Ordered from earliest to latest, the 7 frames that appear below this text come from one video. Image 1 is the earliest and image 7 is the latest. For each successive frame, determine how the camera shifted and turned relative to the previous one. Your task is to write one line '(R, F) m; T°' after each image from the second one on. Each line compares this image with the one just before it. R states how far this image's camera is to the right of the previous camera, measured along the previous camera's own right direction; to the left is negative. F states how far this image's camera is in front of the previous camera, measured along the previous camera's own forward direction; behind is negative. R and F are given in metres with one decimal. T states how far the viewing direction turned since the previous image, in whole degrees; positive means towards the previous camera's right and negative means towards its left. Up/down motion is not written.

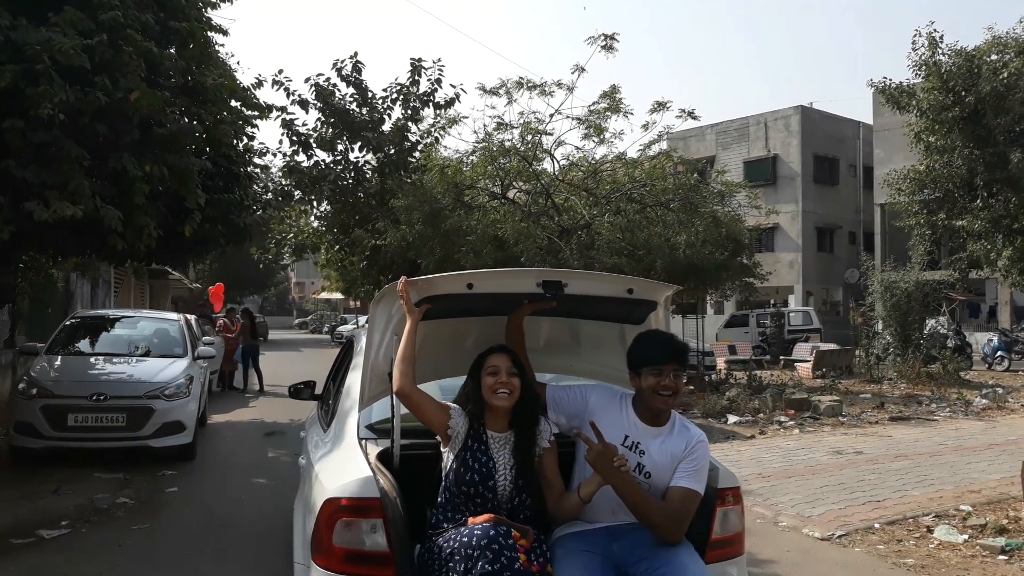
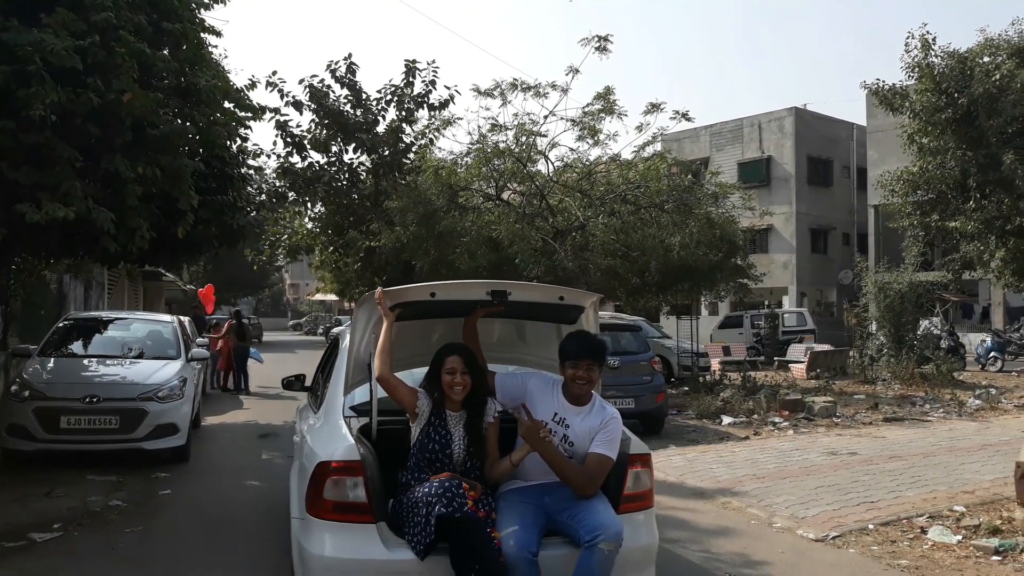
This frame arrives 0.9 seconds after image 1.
(0.0, 0.0) m; 0°
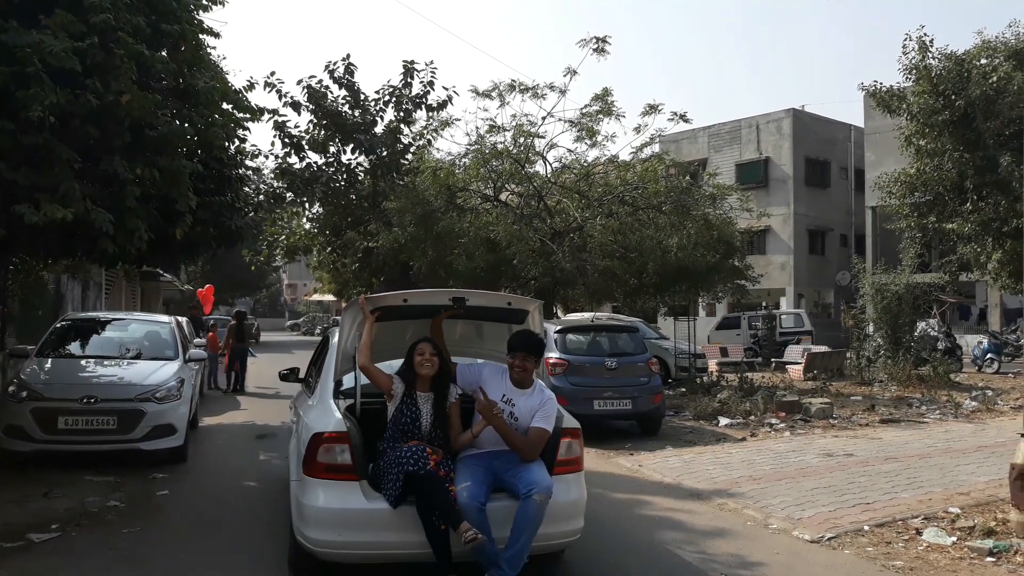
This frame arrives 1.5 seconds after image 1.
(0.0, 0.0) m; 0°
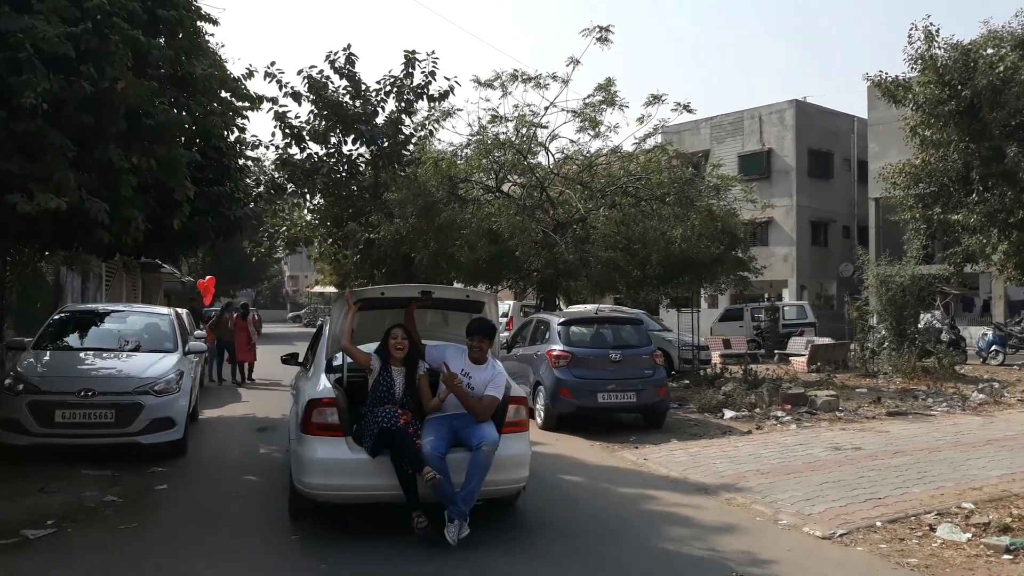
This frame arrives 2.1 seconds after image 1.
(0.0, +0.1) m; 0°
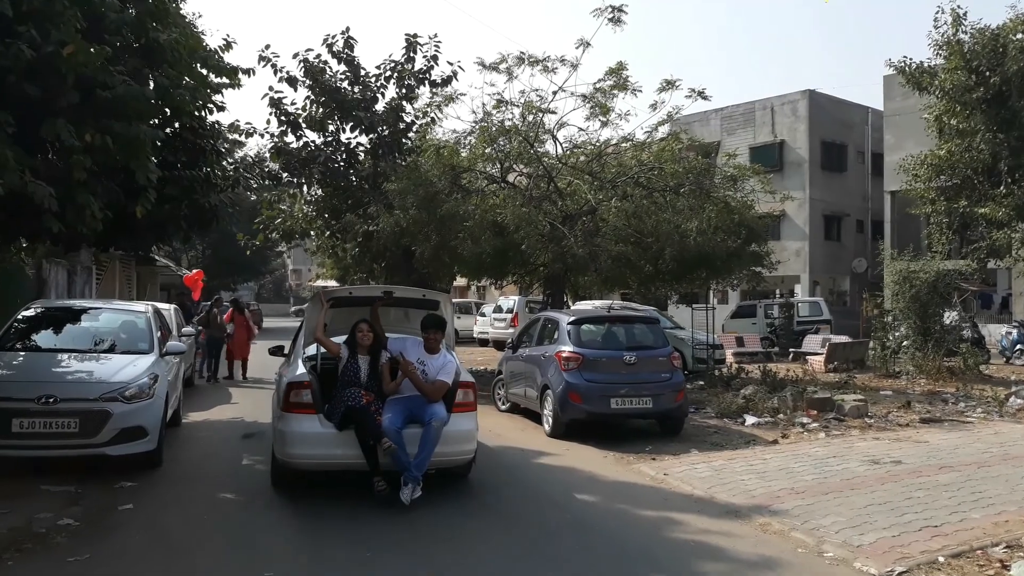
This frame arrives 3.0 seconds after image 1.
(0.0, +0.8) m; 0°
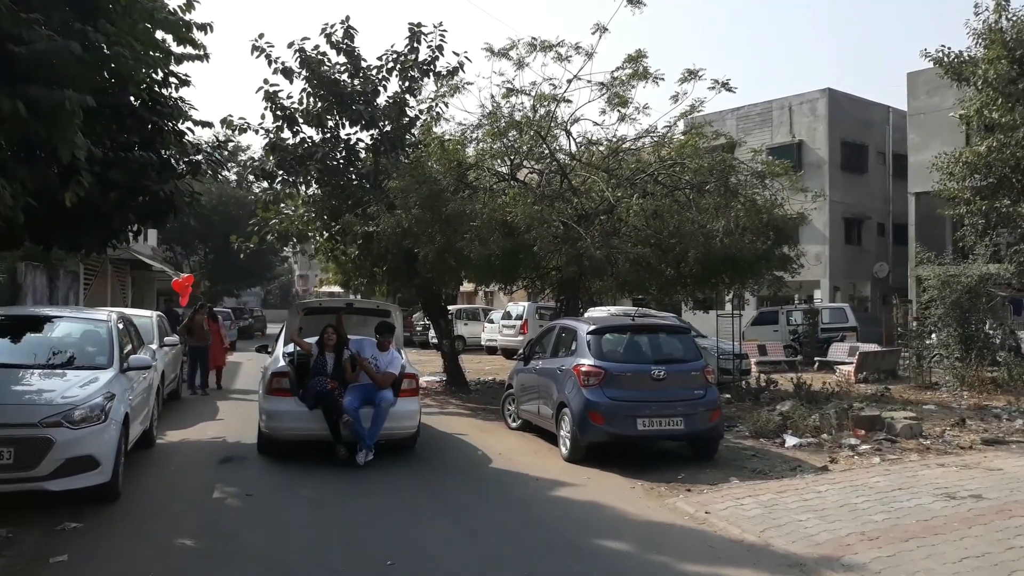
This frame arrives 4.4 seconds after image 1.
(0.0, +1.1) m; -1°
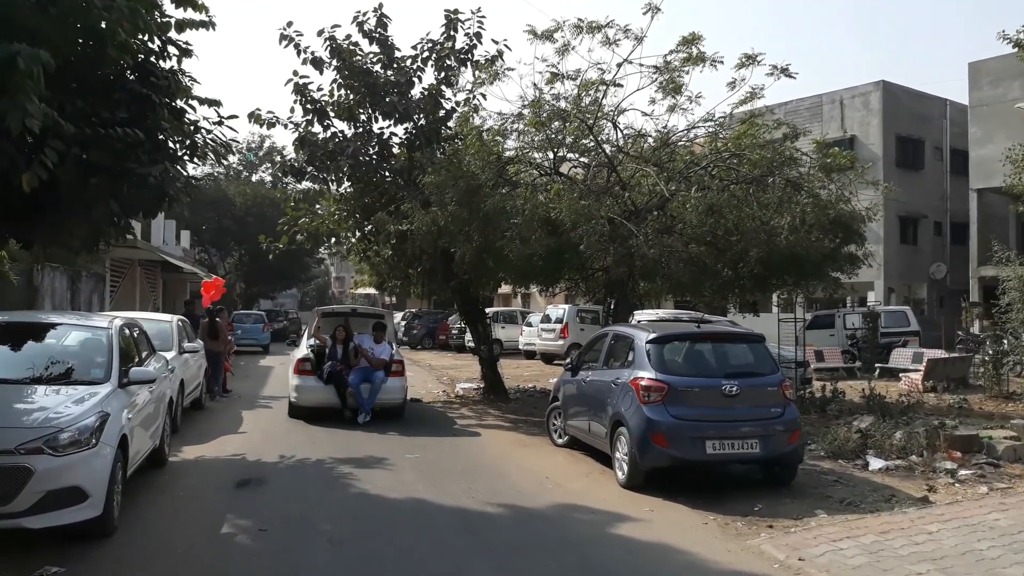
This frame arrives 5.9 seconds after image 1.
(-0.1, +1.0) m; -3°
